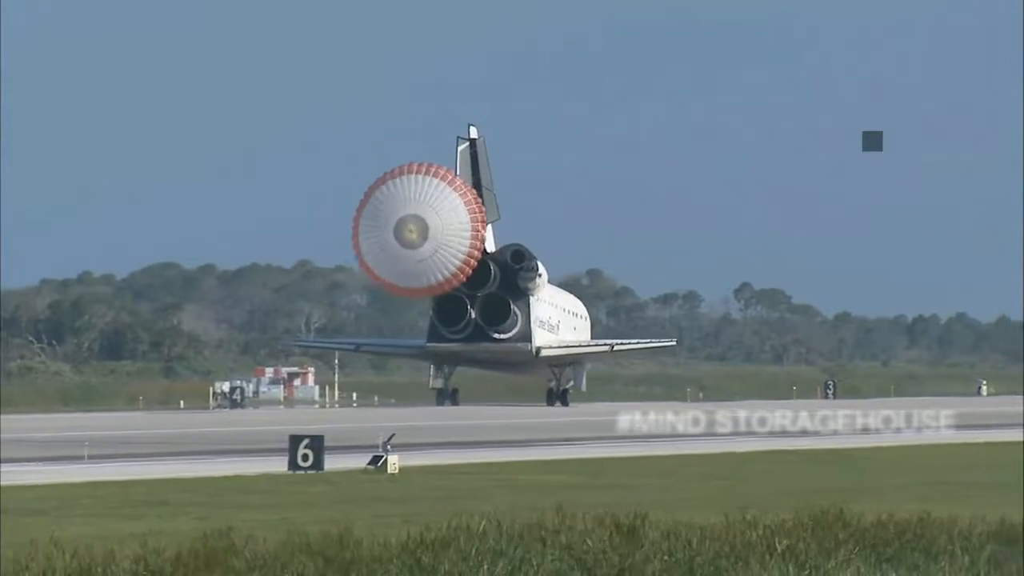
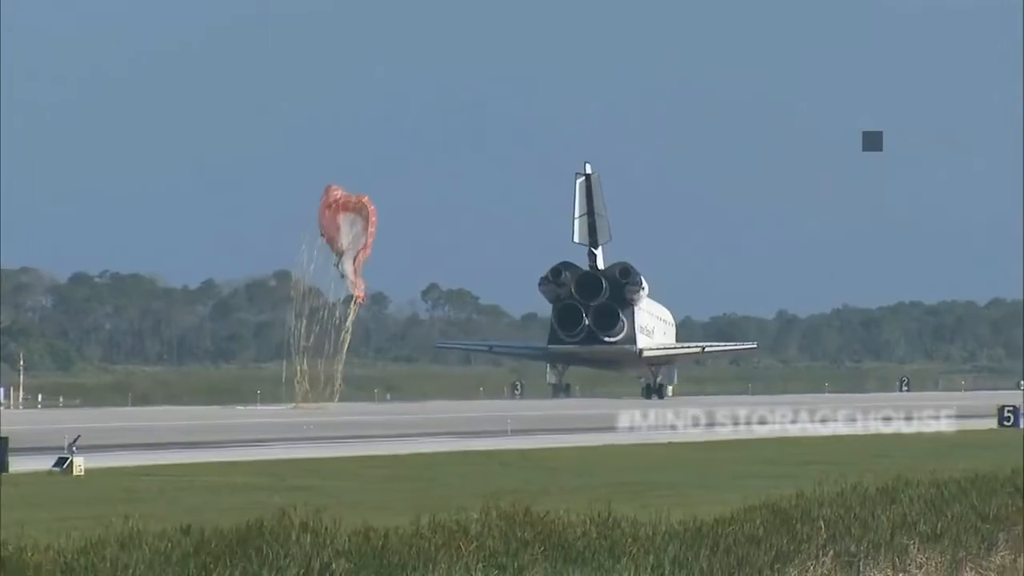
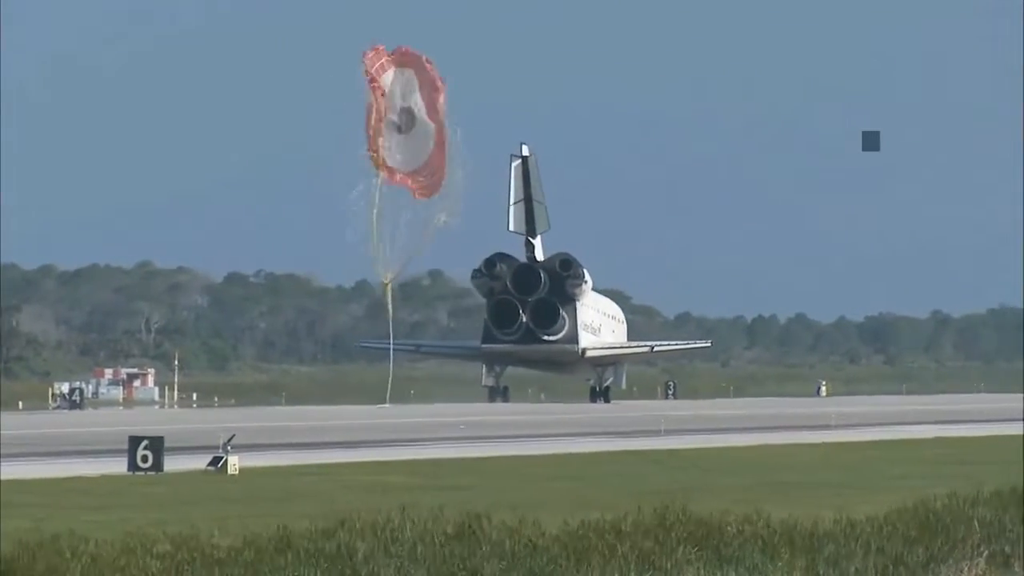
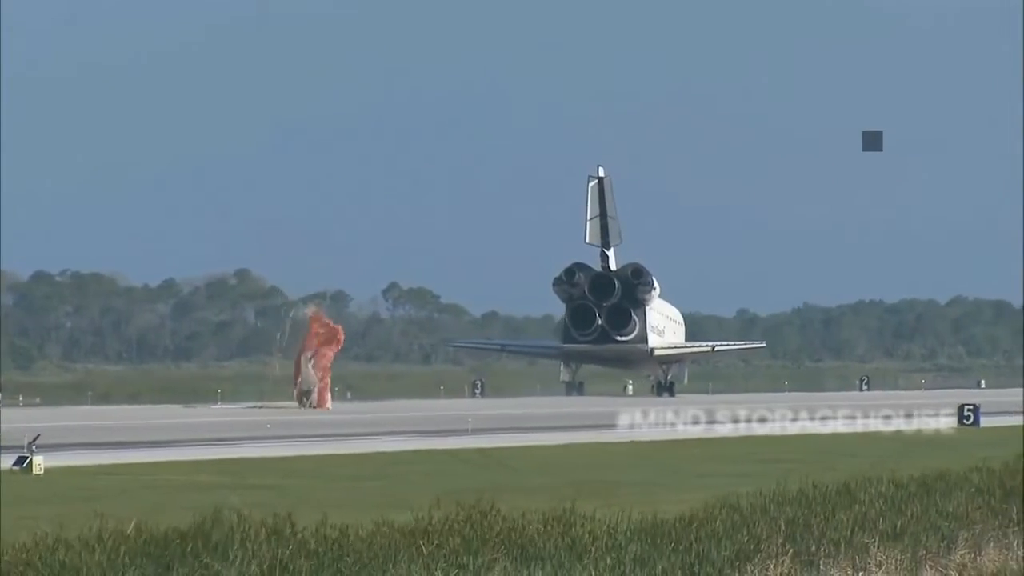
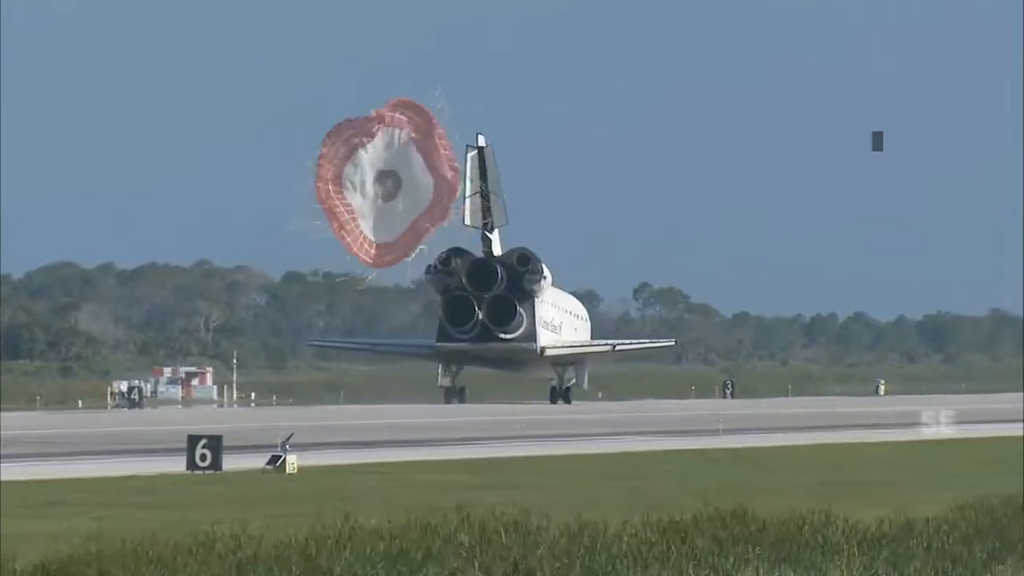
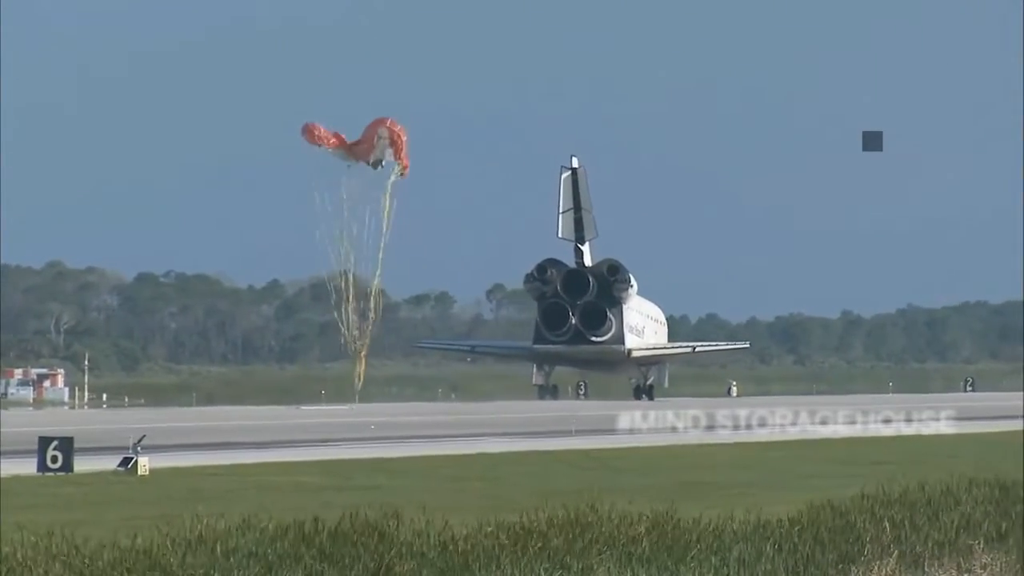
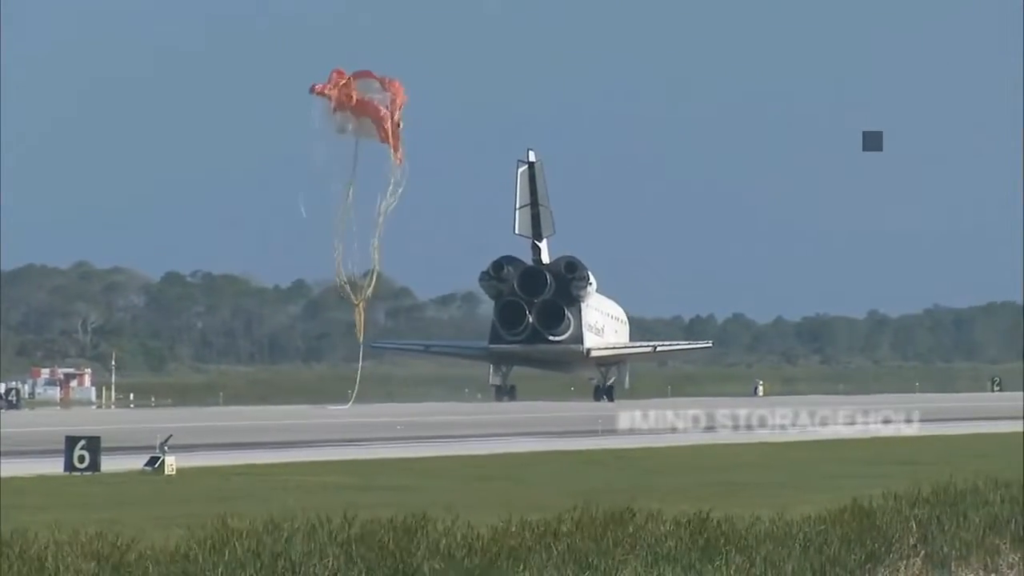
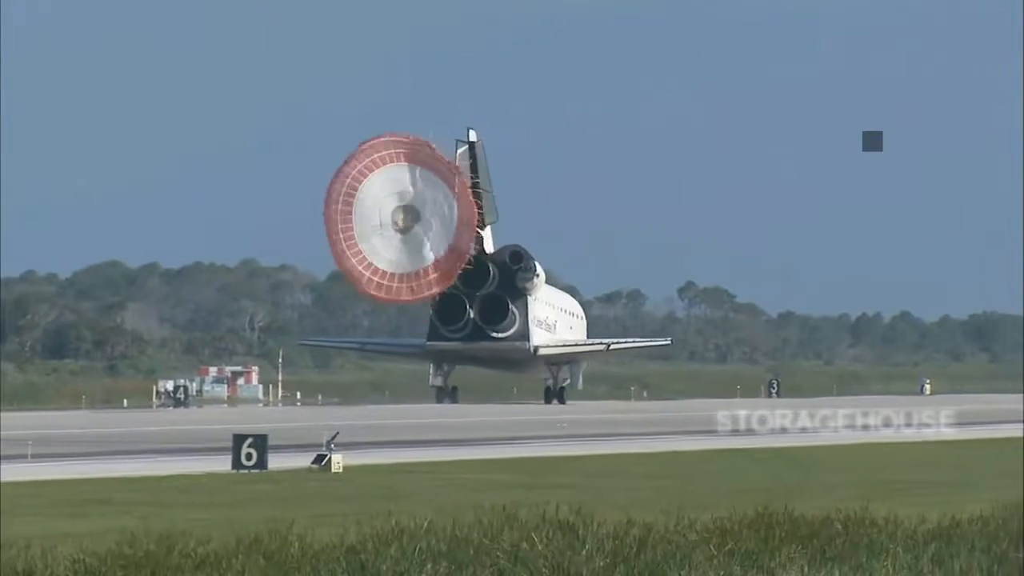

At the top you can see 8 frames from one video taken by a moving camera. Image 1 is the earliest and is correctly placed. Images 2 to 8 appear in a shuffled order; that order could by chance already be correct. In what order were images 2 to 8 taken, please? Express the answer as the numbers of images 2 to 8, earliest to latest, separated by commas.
8, 5, 3, 7, 6, 2, 4
